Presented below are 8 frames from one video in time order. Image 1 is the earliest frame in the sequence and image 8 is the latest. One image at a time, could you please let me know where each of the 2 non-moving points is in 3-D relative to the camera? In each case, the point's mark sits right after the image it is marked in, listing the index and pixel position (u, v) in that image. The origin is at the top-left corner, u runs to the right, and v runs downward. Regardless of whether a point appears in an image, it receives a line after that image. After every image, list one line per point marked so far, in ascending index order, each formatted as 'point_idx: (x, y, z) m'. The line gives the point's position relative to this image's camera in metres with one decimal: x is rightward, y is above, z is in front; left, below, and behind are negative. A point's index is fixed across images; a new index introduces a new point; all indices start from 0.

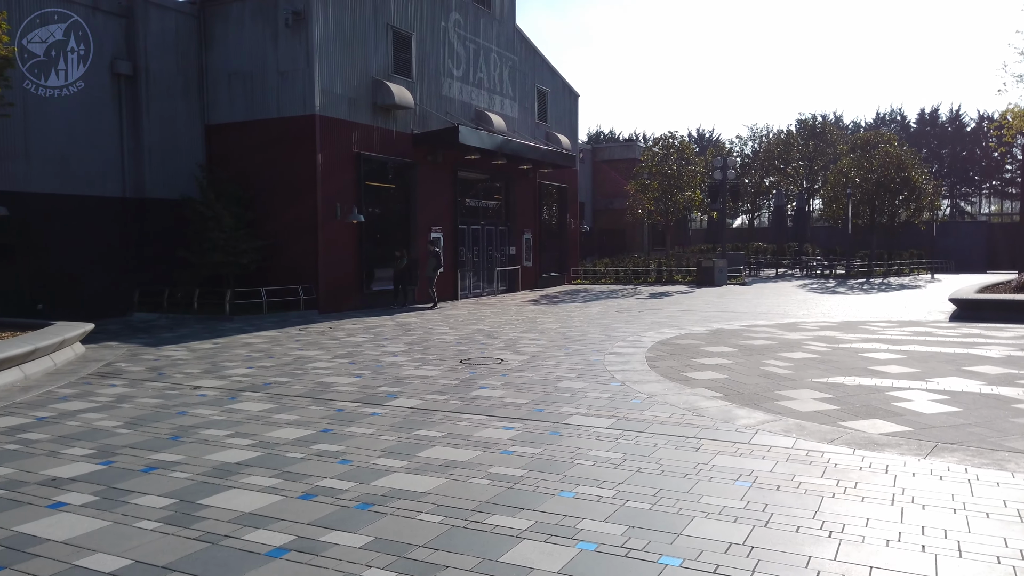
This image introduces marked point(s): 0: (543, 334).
0: (+0.6, -0.9, +14.7) m
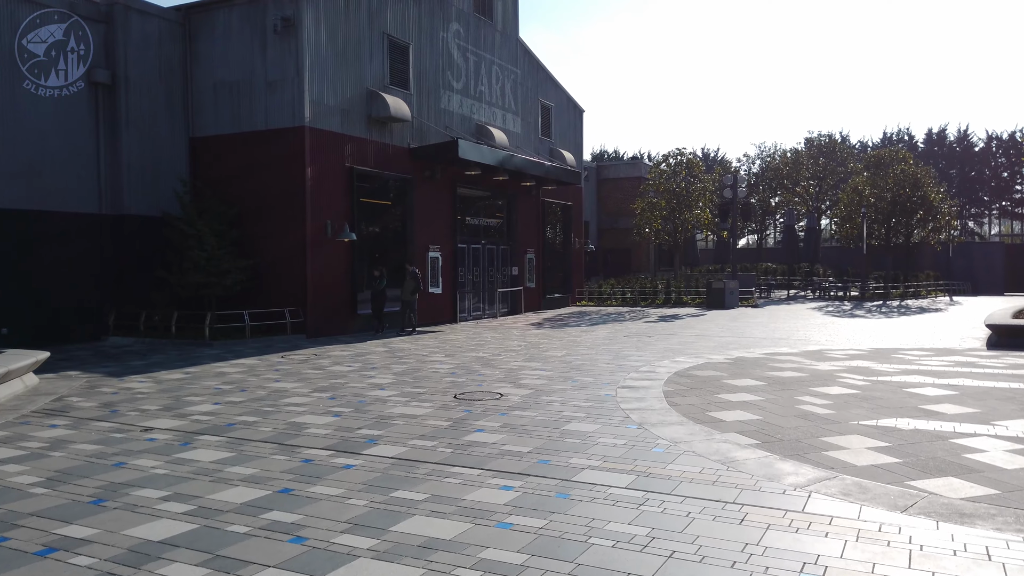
0: (+0.6, -1.3, +13.4) m
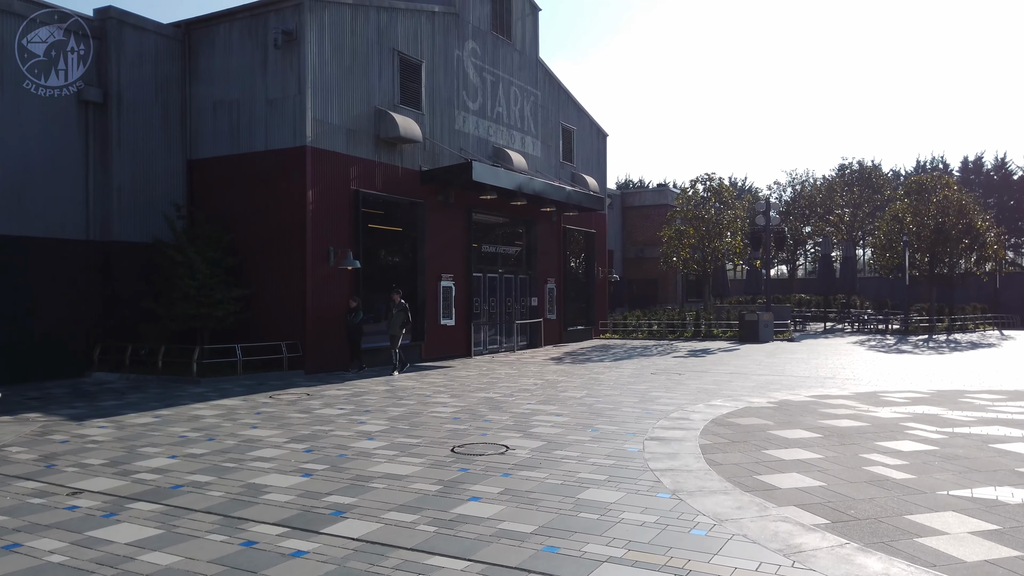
0: (+0.8, -1.9, +11.9) m
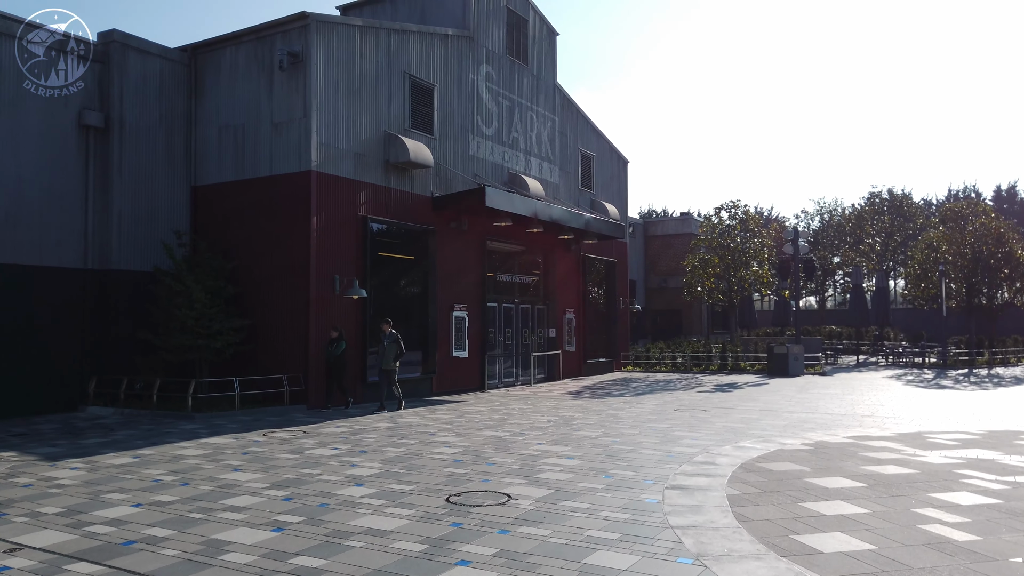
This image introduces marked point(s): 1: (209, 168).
0: (+0.9, -2.3, +10.9) m
1: (-6.9, +2.7, +17.3) m
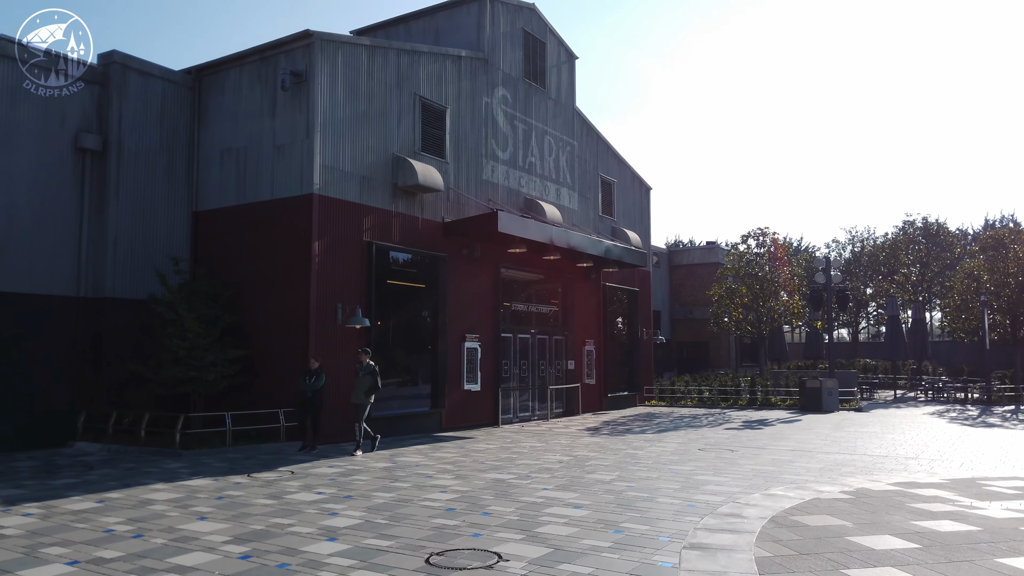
0: (+0.9, -2.6, +9.8) m
1: (-6.6, +2.1, +16.7) m
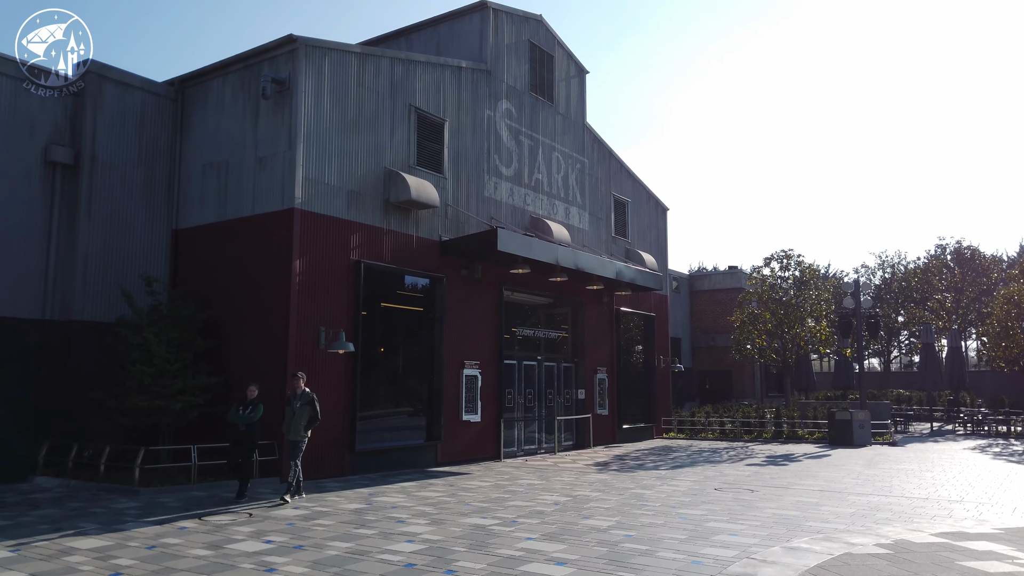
0: (+0.7, -2.8, +8.4) m
1: (-6.6, +1.6, +15.7) m
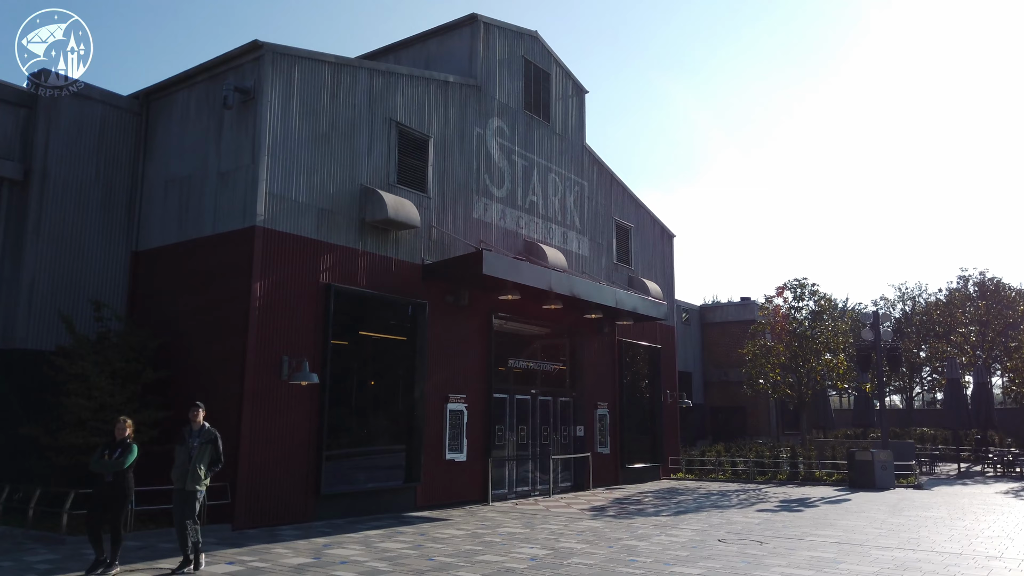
0: (+0.2, -3.0, +6.9) m
1: (-6.9, +1.1, +14.6) m
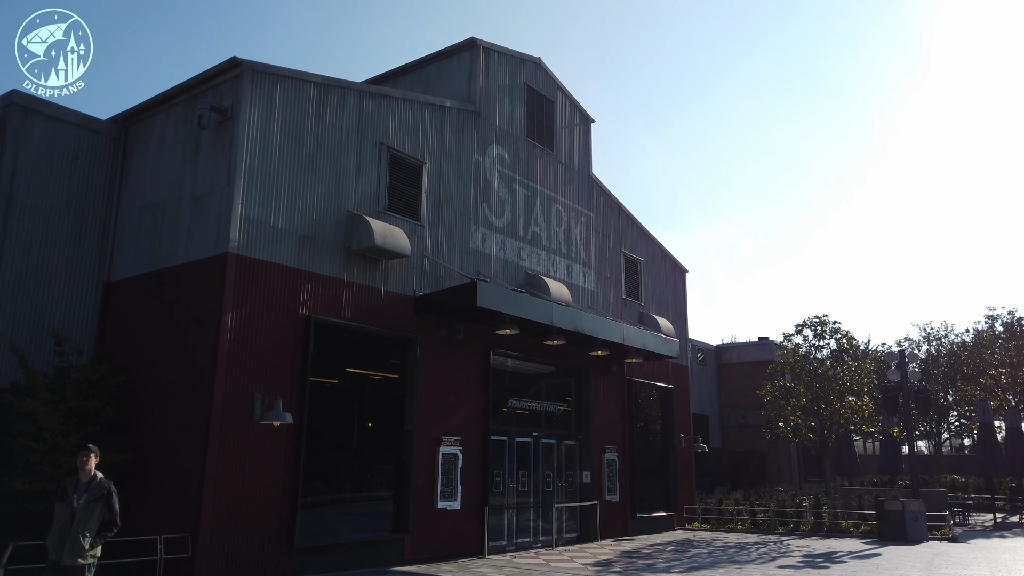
0: (0.0, -3.2, +5.7) m
1: (-7.0, +0.6, +13.7) m
